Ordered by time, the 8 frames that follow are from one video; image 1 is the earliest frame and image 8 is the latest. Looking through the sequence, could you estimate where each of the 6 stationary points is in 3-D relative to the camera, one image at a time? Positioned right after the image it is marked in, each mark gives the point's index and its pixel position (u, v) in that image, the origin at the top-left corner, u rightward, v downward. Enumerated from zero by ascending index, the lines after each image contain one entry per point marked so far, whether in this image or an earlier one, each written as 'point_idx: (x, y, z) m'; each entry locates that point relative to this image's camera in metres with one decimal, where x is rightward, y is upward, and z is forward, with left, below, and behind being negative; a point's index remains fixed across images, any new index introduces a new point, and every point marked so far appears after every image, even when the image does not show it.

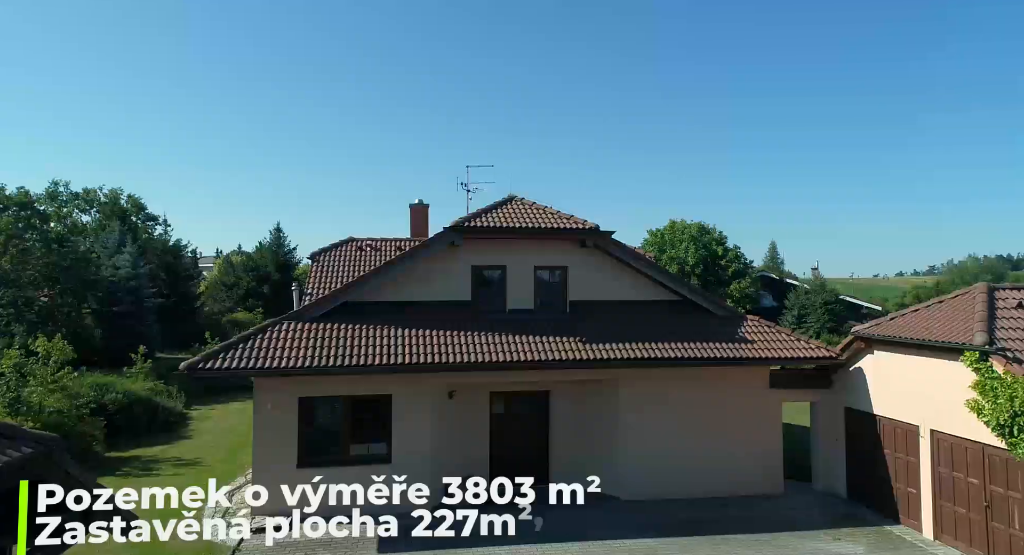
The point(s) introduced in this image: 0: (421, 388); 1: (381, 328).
0: (-1.9, -2.2, +13.8) m
1: (-2.7, -1.0, +14.3) m
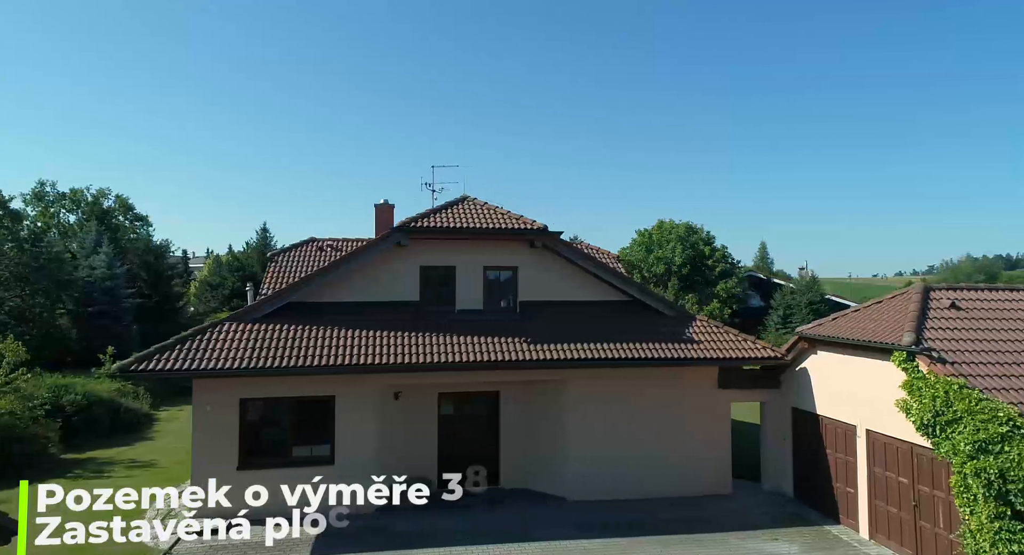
0: (-3.0, -2.2, +13.8) m
1: (-3.9, -1.0, +14.3) m
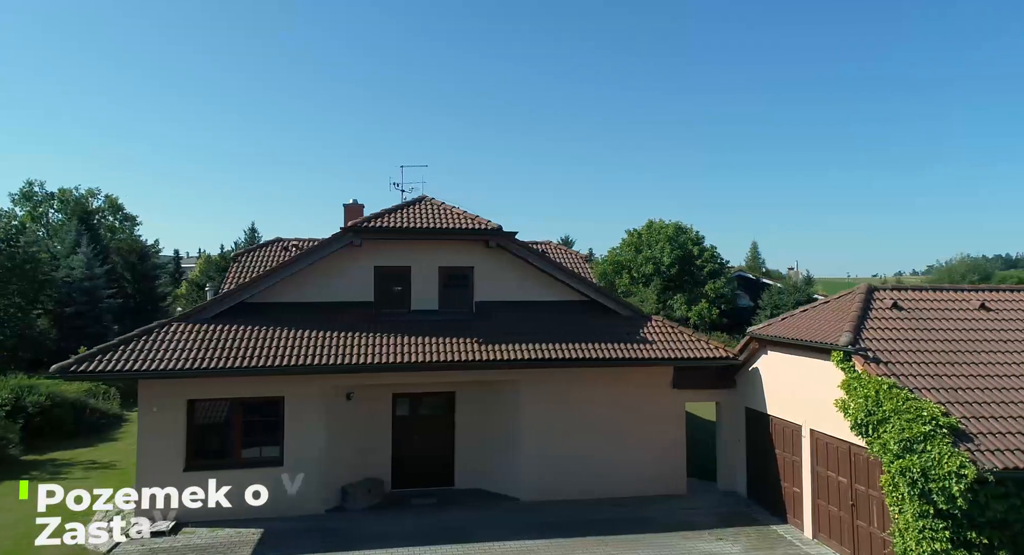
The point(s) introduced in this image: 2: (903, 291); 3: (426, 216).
0: (-4.0, -2.2, +13.7) m
1: (-4.8, -1.0, +14.2) m
2: (+7.0, -0.2, +12.5) m
3: (-1.9, +1.4, +15.7) m
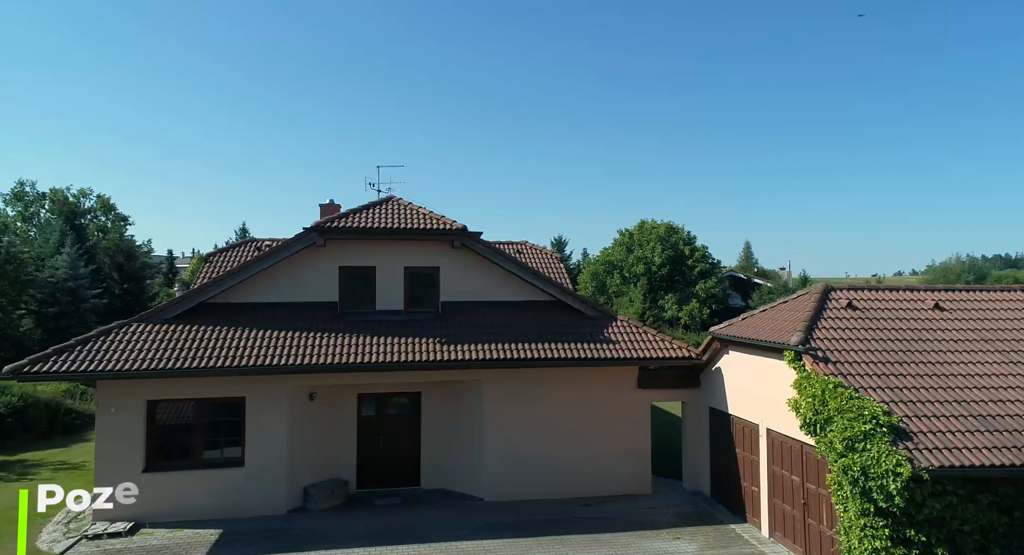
0: (-4.7, -2.2, +13.7) m
1: (-5.6, -1.0, +14.2) m
2: (+6.3, -0.2, +12.6) m
3: (-2.7, +1.4, +15.7) m
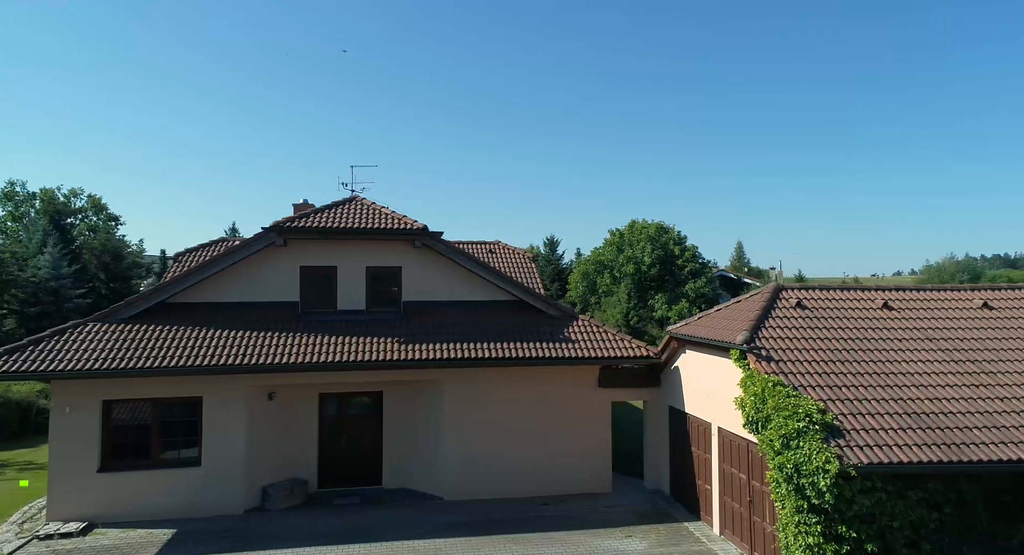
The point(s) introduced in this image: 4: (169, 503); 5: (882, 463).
0: (-5.6, -2.2, +13.7) m
1: (-6.5, -1.0, +14.2) m
2: (+5.4, -0.2, +12.7) m
3: (-3.6, +1.4, +15.7) m
4: (-6.7, -4.4, +13.5) m
5: (+4.6, -2.3, +8.6) m
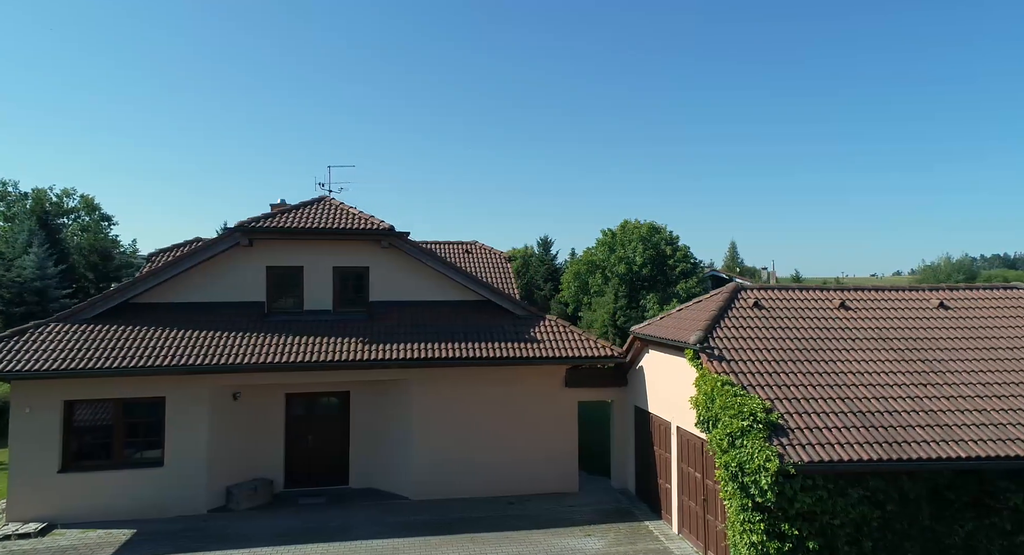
0: (-6.3, -2.2, +13.7) m
1: (-7.2, -1.0, +14.2) m
2: (+4.7, -0.2, +12.7) m
3: (-4.3, +1.4, +15.7) m
4: (-7.4, -4.4, +13.5) m
5: (+3.9, -2.3, +8.6) m
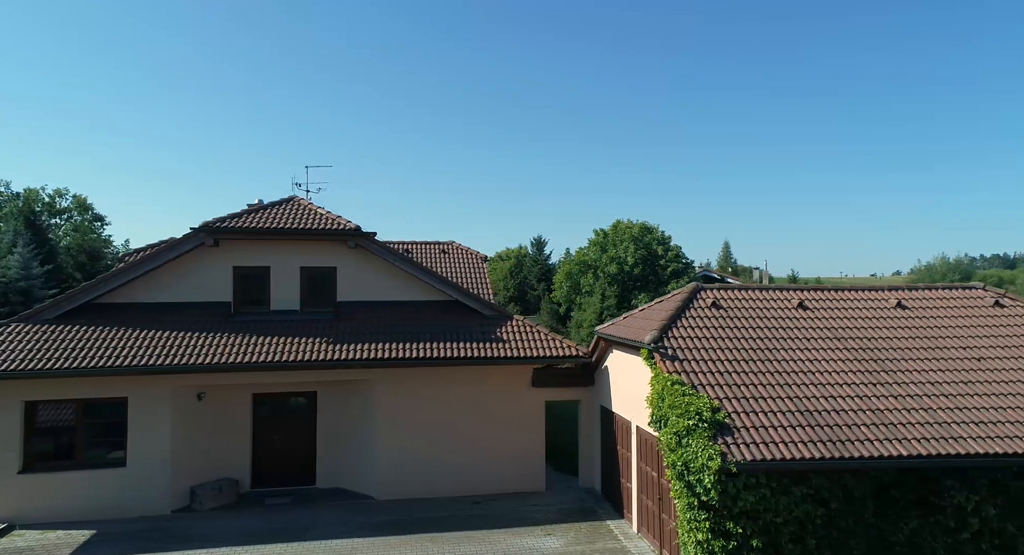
0: (-7.0, -2.2, +13.7) m
1: (-7.9, -1.1, +14.2) m
2: (+4.0, -0.2, +12.8) m
3: (-5.1, +1.4, +15.7) m
4: (-8.1, -4.4, +13.4) m
5: (+3.2, -2.3, +8.7) m
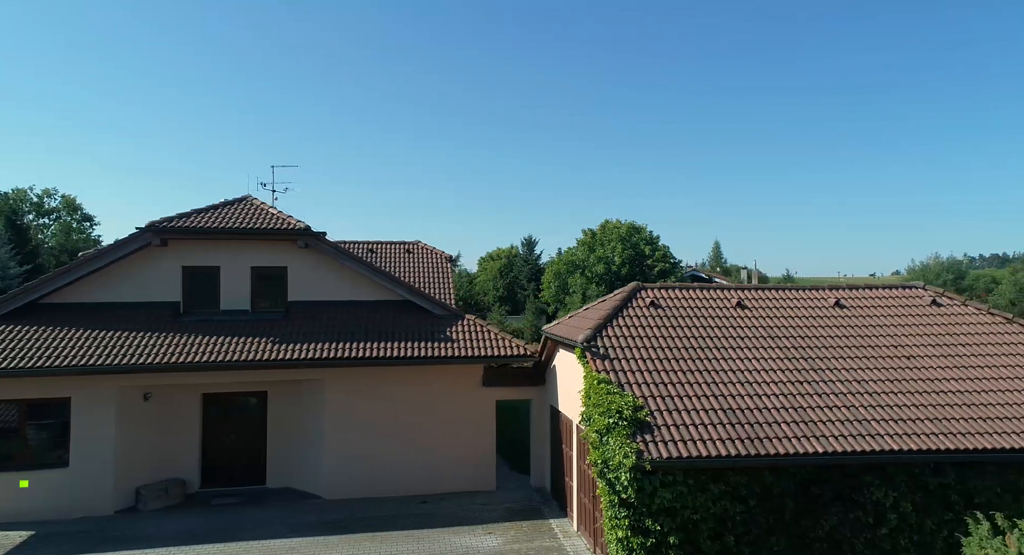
0: (-8.1, -2.2, +13.7) m
1: (-9.0, -1.0, +14.1) m
2: (+2.9, -0.2, +12.8) m
3: (-6.2, +1.4, +15.7) m
4: (-9.2, -4.4, +13.4) m
5: (+2.1, -2.3, +8.7) m
